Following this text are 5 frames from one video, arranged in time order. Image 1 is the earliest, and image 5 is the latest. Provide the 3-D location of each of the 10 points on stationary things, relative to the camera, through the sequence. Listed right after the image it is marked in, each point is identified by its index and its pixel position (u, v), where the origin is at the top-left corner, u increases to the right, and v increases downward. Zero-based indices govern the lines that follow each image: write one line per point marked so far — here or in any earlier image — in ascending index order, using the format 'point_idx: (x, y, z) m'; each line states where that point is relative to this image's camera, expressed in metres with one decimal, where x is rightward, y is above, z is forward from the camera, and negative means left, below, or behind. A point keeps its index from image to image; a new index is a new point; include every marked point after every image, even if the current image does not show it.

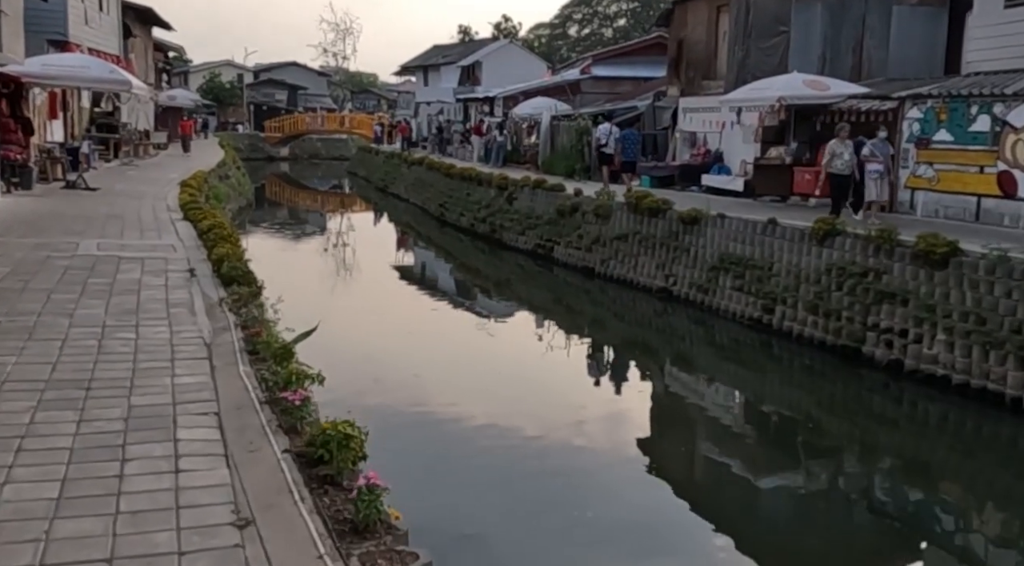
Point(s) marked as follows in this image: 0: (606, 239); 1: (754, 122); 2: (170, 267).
0: (+1.7, +0.8, +17.0) m
1: (+4.5, +2.9, +17.2) m
2: (-2.7, +0.1, +7.6) m
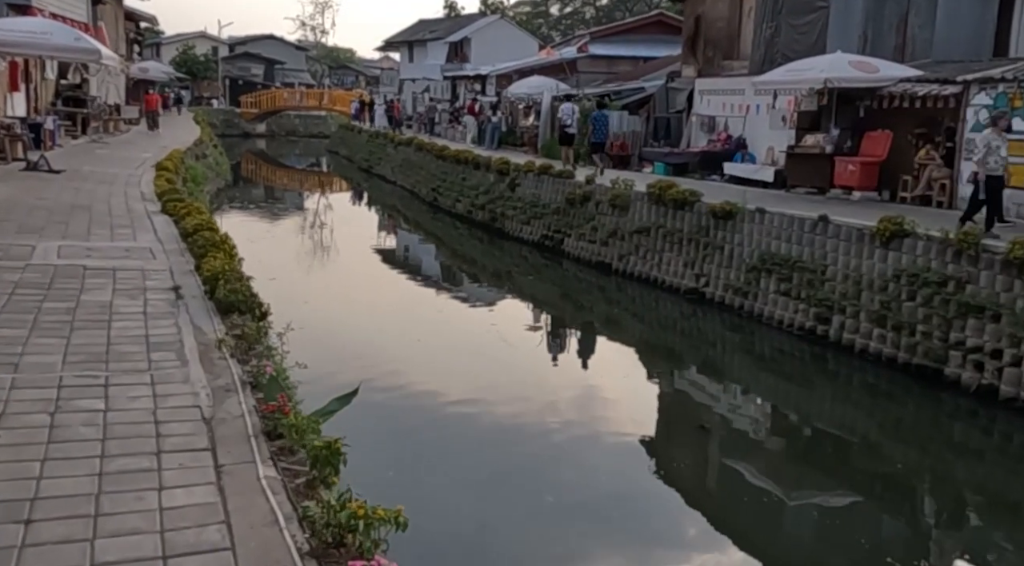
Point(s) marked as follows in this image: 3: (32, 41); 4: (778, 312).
0: (+1.9, +0.8, +15.6) m
1: (+4.6, +3.0, +15.8) m
2: (-2.3, 0.0, +6.0) m
3: (-6.5, +3.3, +12.6) m
4: (+3.4, -0.4, +12.1) m
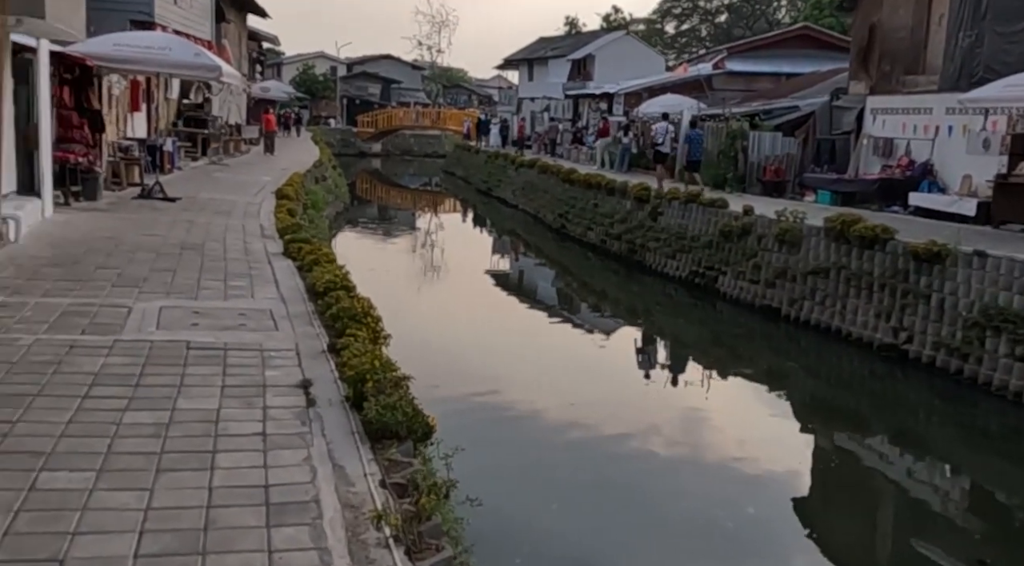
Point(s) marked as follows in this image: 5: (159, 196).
0: (+4.1, +0.1, +13.5) m
1: (+6.9, +2.2, +13.4) m
2: (-1.2, -0.4, +4.5) m
3: (-4.5, +2.8, +11.5) m
4: (+5.2, -1.0, +9.8) m
5: (-4.9, +1.2, +13.2) m
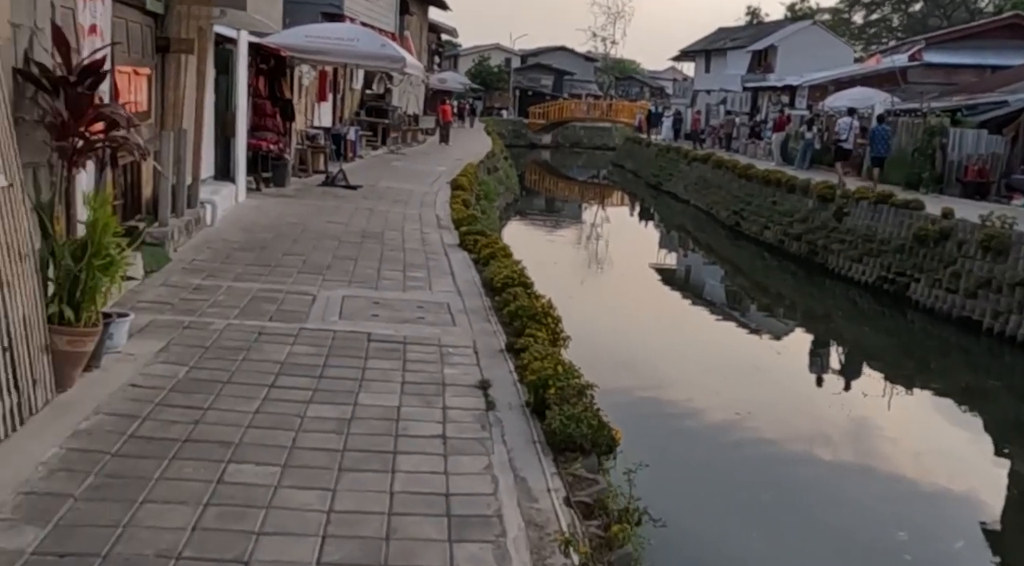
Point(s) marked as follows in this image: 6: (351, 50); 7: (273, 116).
0: (+6.4, 0.0, +12.4) m
1: (+9.3, +1.9, +11.8) m
2: (-0.3, -0.4, +4.4) m
3: (-2.2, +3.0, +11.9) m
4: (+6.9, -1.2, +8.6) m
5: (-2.5, +1.4, +13.6) m
6: (-1.9, +2.9, +11.7) m
7: (-3.1, +2.2, +12.0) m
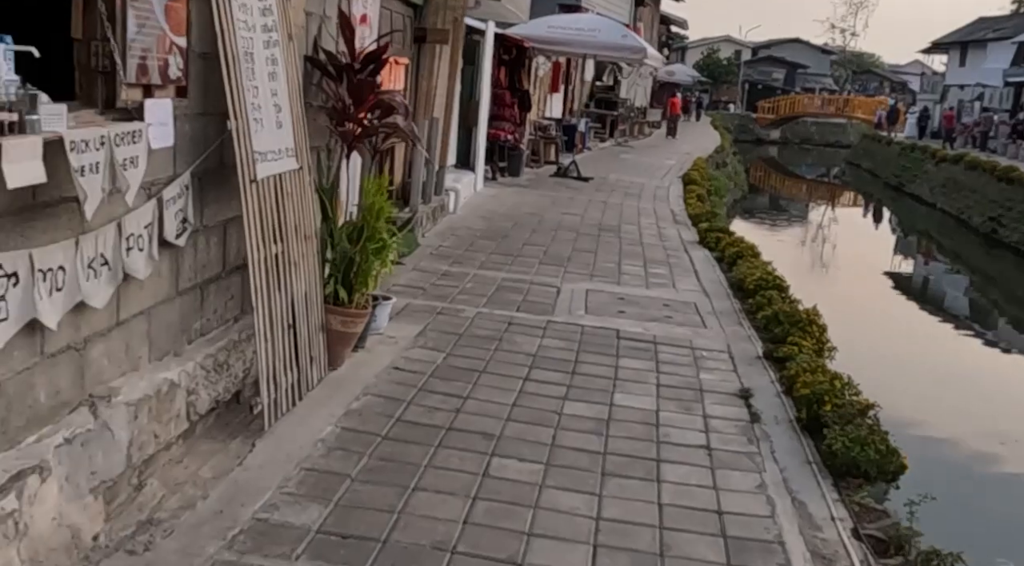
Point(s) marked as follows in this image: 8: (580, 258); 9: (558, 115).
0: (+9.2, -0.4, +10.5) m
1: (+11.9, +1.4, +9.2) m
2: (+0.8, -0.4, +4.2) m
3: (+0.8, +3.1, +11.9) m
4: (+8.7, -1.6, +6.7) m
5: (+0.9, +1.6, +13.6) m
6: (+1.1, +3.0, +11.7) m
7: (0.0, +2.3, +12.2) m
8: (+0.5, +0.2, +7.0) m
9: (+0.9, +3.3, +18.5) m
